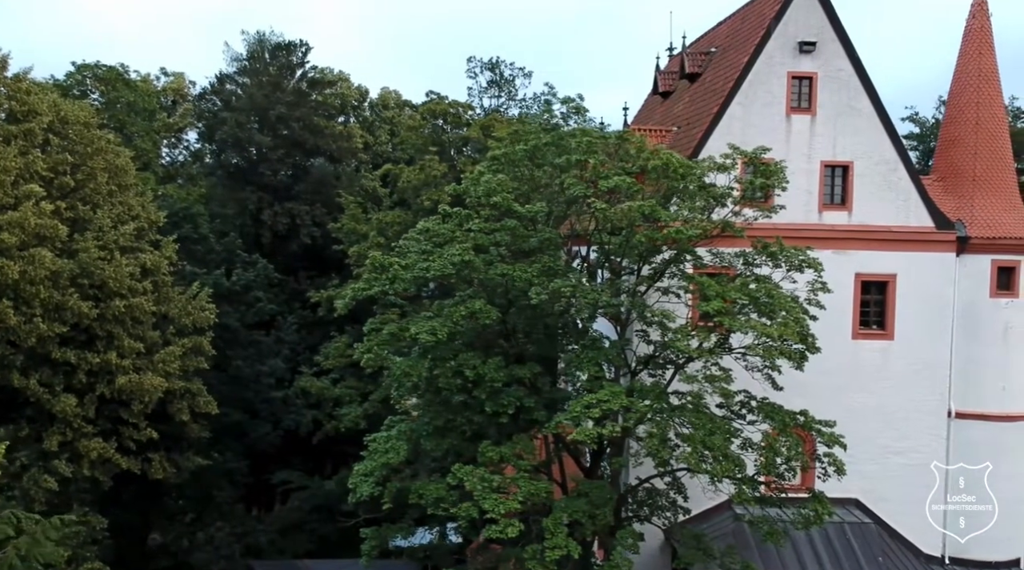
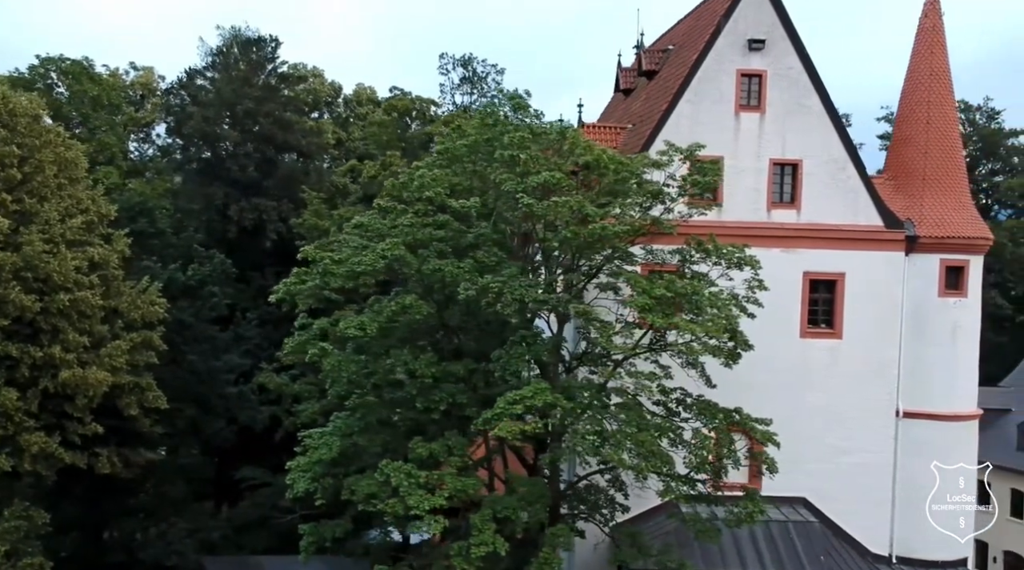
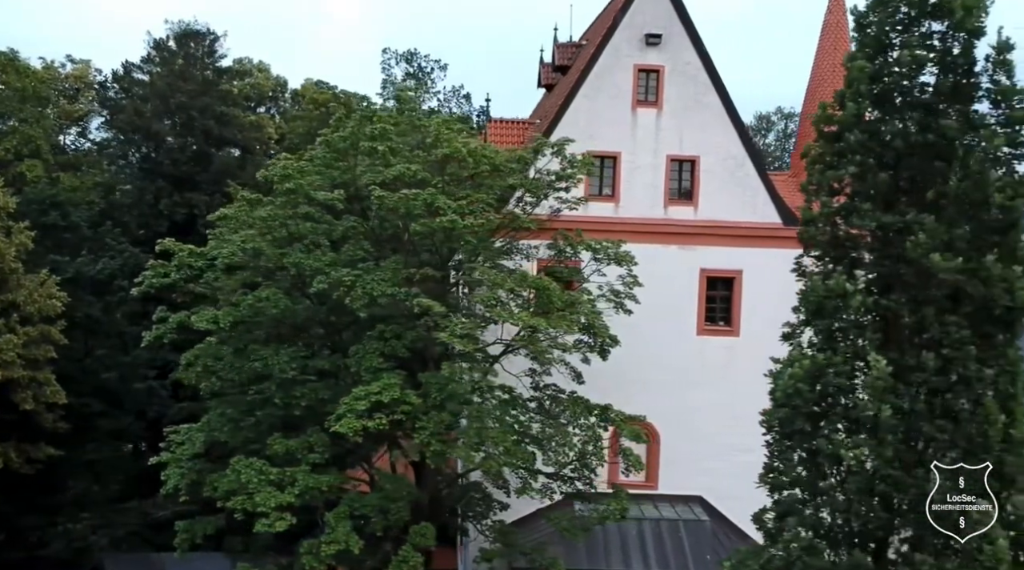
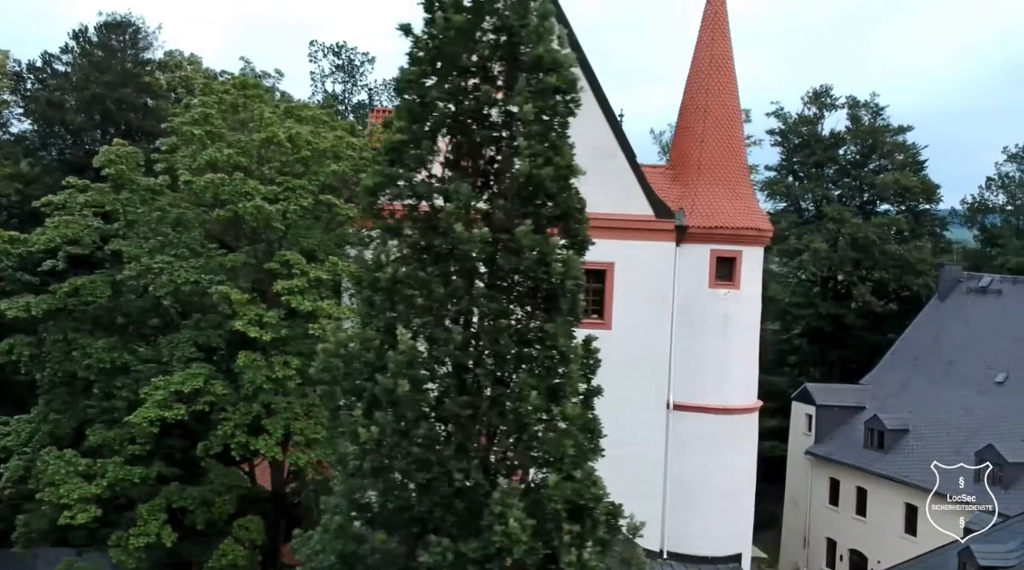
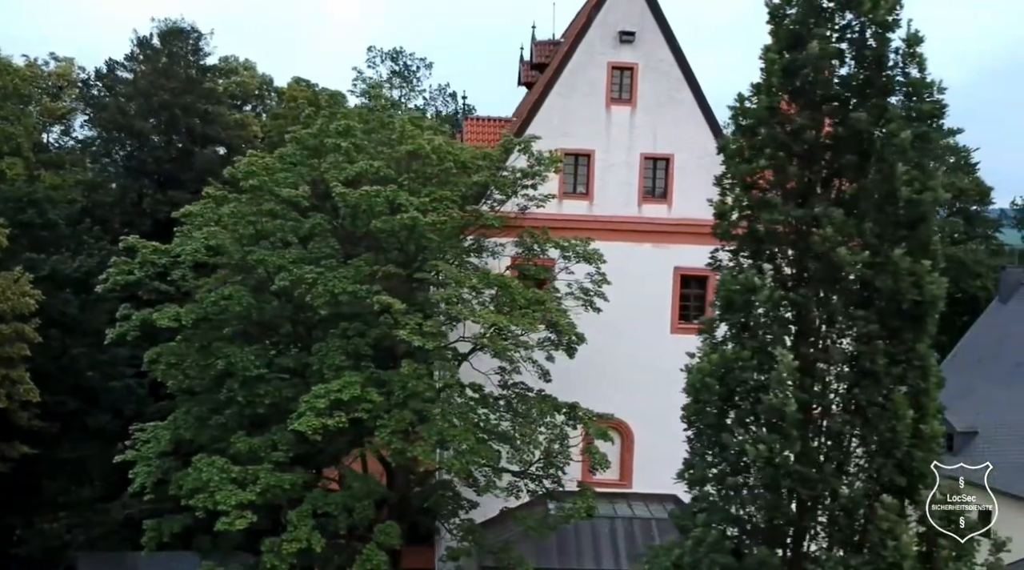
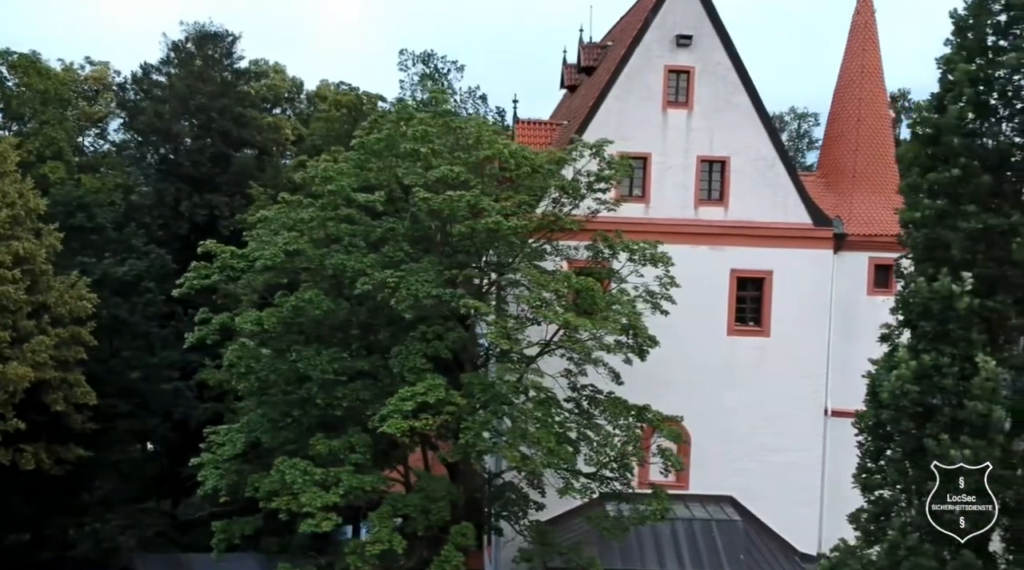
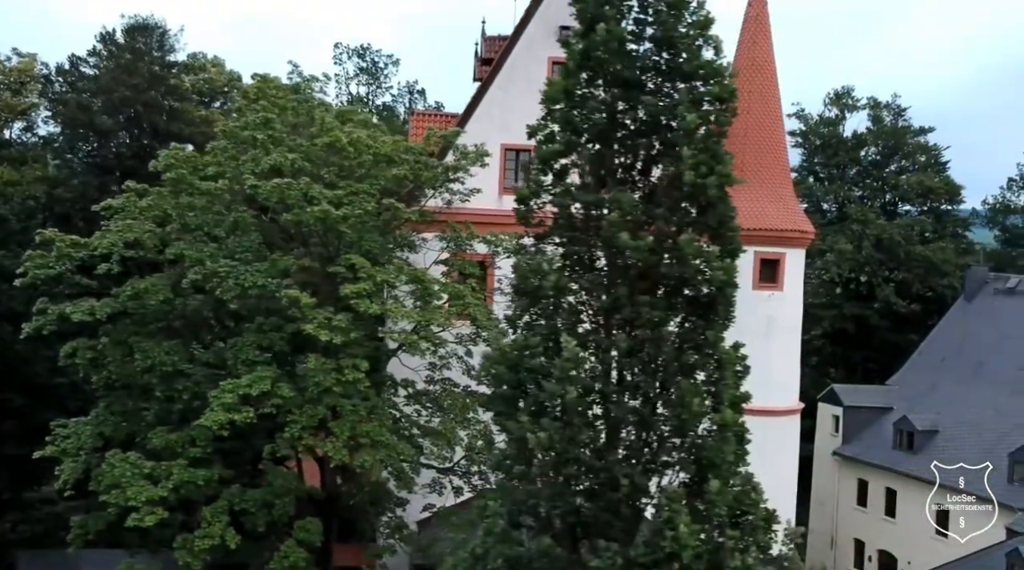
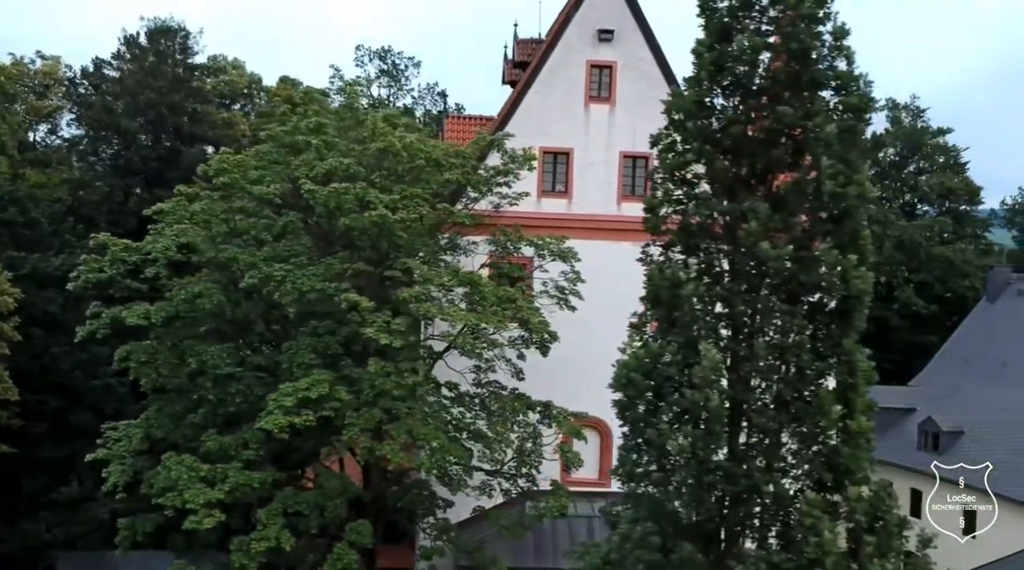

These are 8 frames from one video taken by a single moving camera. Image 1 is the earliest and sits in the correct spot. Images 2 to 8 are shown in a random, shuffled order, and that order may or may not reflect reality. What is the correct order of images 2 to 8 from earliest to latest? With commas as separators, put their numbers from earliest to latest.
2, 6, 3, 5, 8, 7, 4
